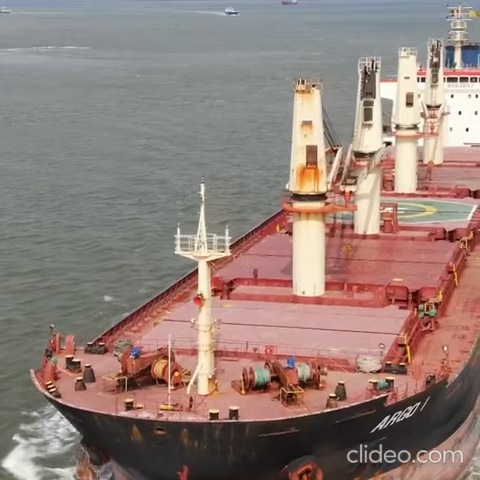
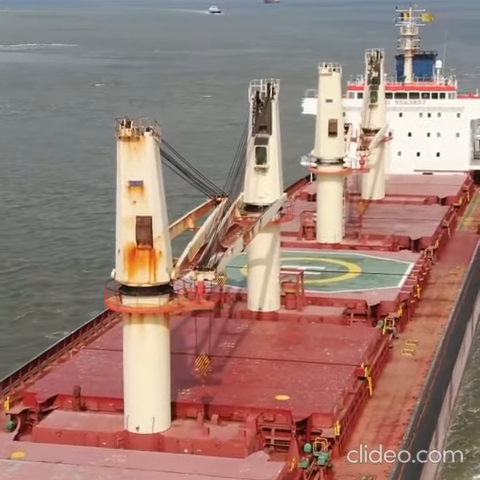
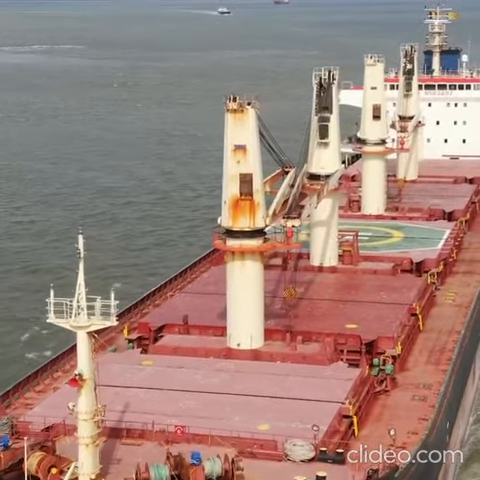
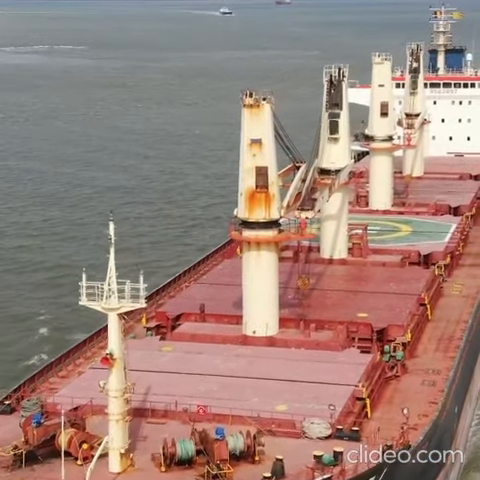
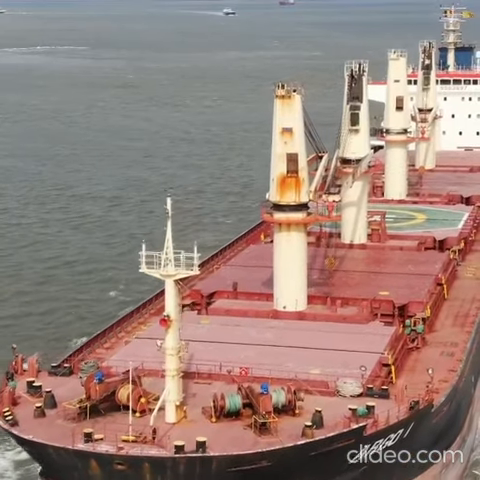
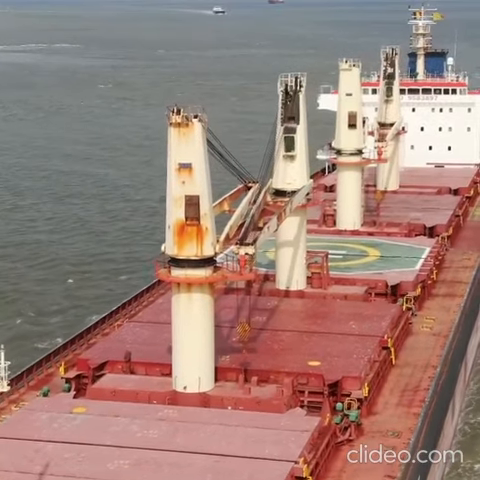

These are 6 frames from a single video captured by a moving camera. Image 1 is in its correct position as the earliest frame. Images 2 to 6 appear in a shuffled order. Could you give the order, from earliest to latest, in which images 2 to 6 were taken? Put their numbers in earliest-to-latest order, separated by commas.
5, 4, 3, 6, 2
